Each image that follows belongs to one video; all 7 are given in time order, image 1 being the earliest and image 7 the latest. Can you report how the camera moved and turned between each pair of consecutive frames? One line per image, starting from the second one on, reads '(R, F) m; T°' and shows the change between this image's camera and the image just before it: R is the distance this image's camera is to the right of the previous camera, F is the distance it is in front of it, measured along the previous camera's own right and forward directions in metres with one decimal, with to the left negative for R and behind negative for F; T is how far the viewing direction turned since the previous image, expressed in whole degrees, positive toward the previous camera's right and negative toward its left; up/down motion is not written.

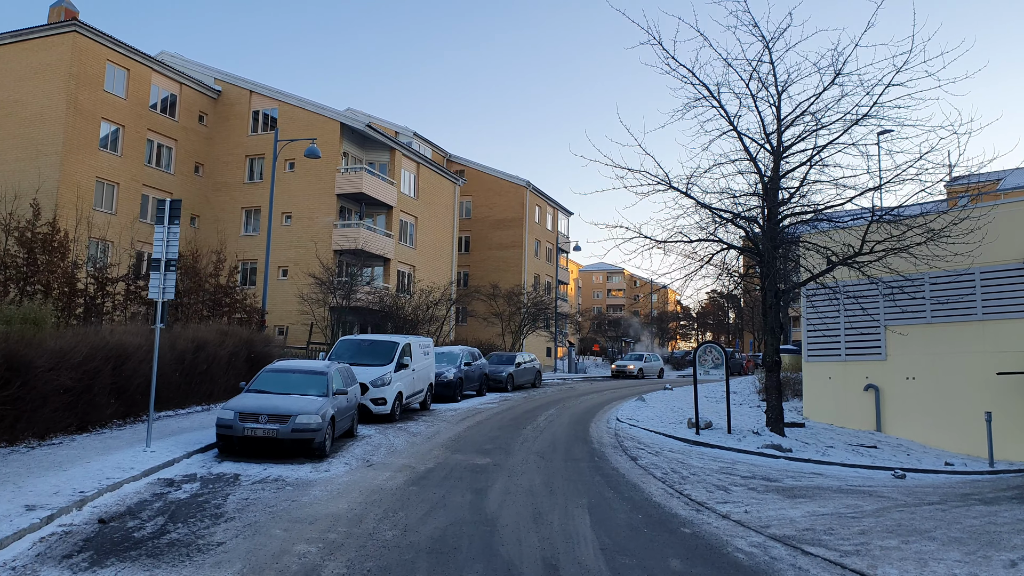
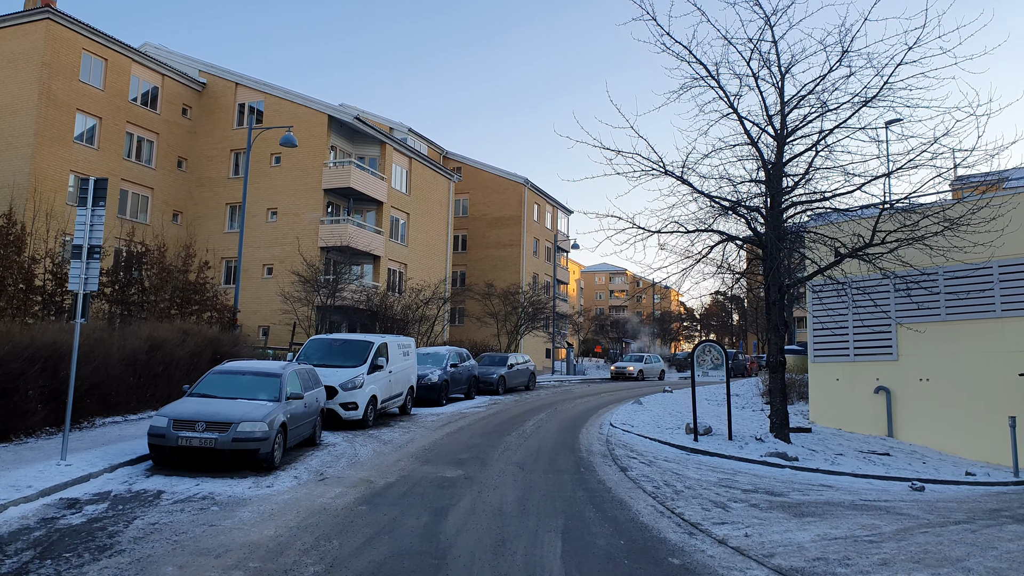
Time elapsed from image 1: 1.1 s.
(+0.4, +1.1) m; 0°
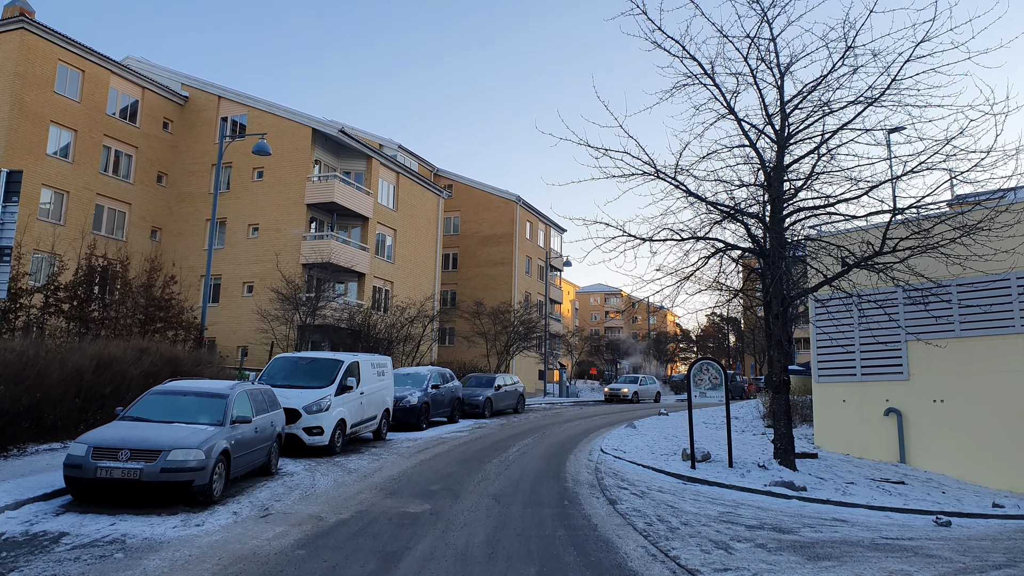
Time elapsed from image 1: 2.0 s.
(+0.3, +1.0) m; 0°
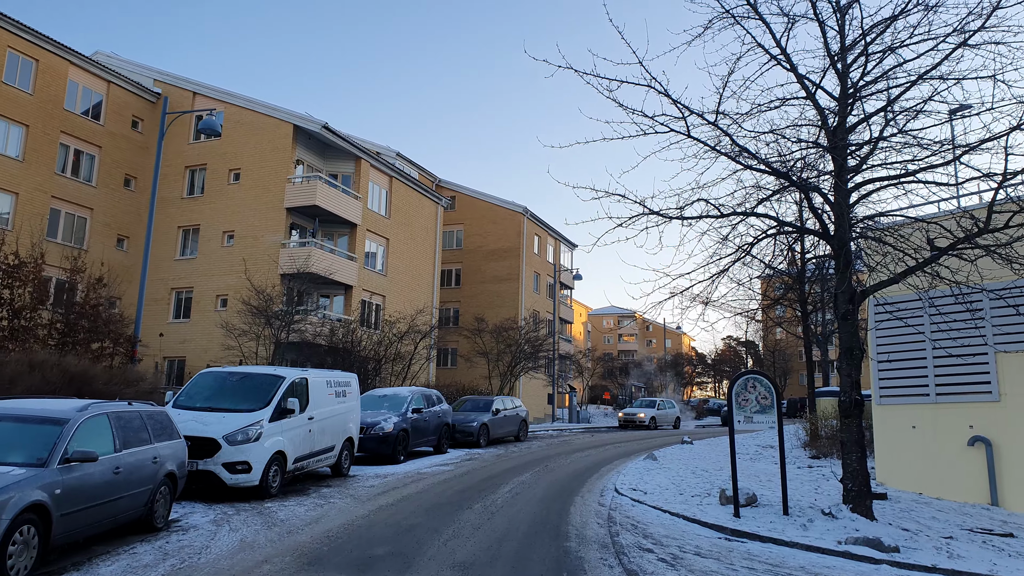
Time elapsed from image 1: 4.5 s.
(+0.4, +2.7) m; -1°
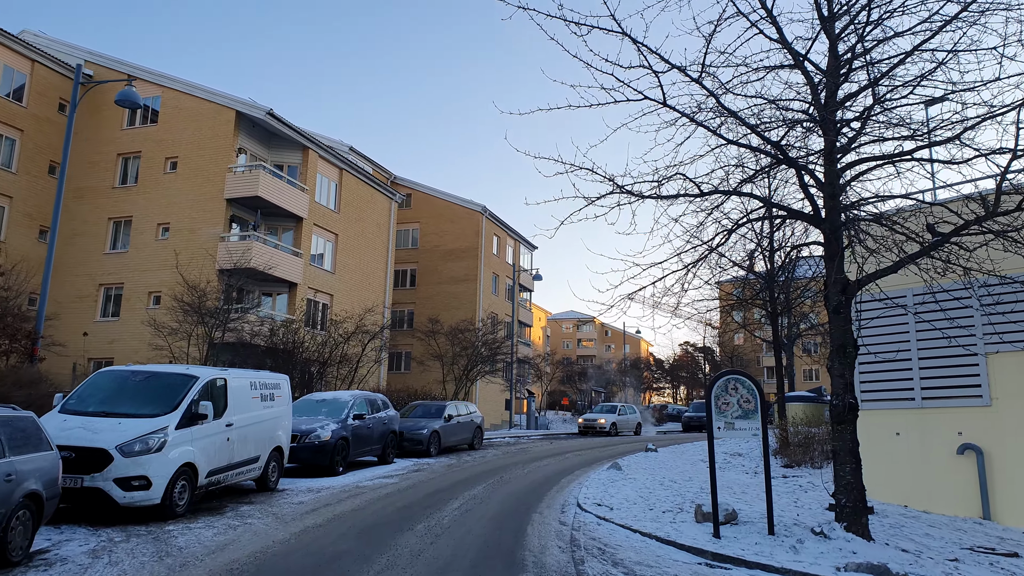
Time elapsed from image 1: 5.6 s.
(+0.1, +1.2) m; +3°
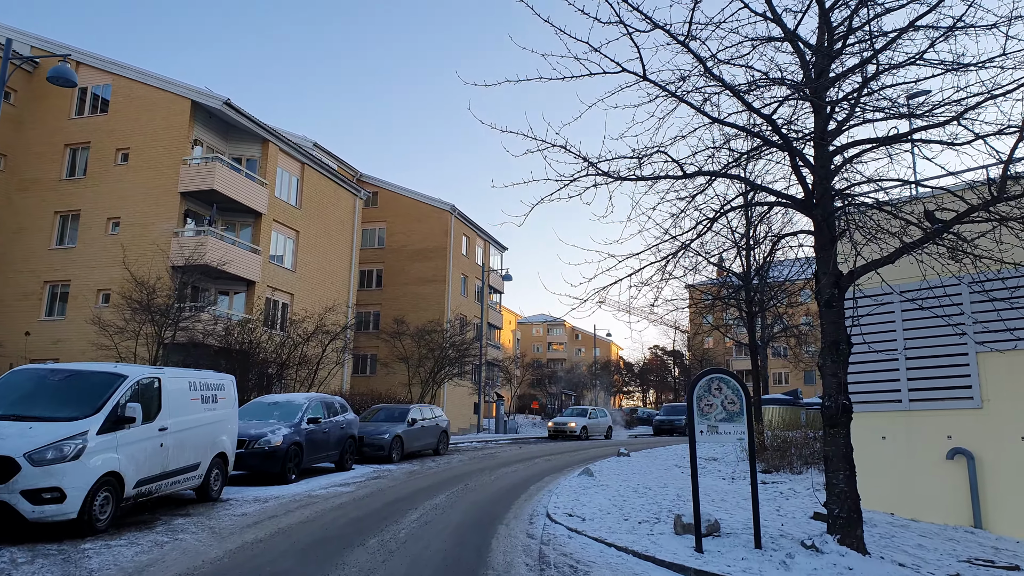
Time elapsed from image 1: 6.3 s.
(+0.1, +0.7) m; +2°
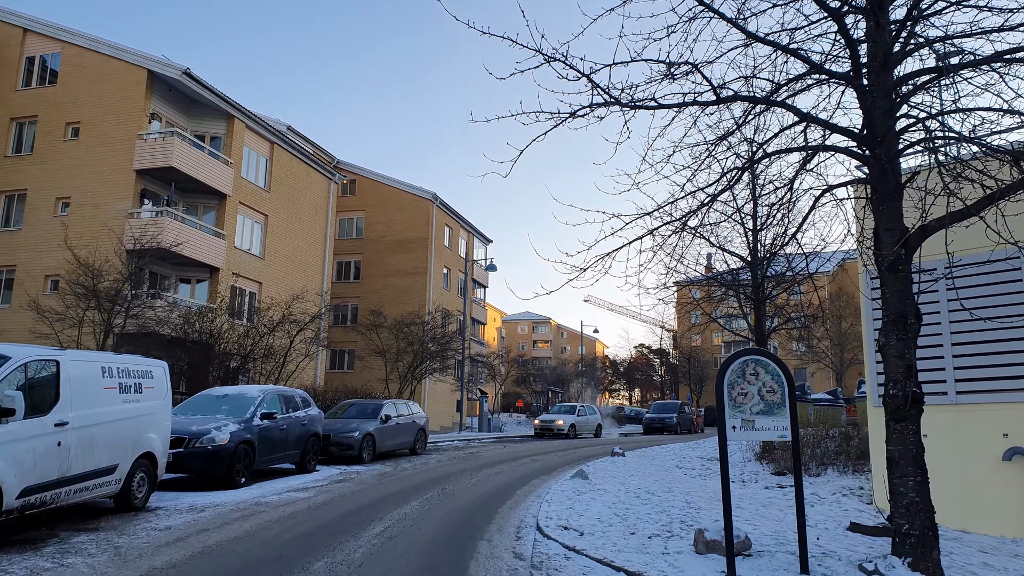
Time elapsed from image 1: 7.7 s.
(0.0, +1.5) m; +1°
